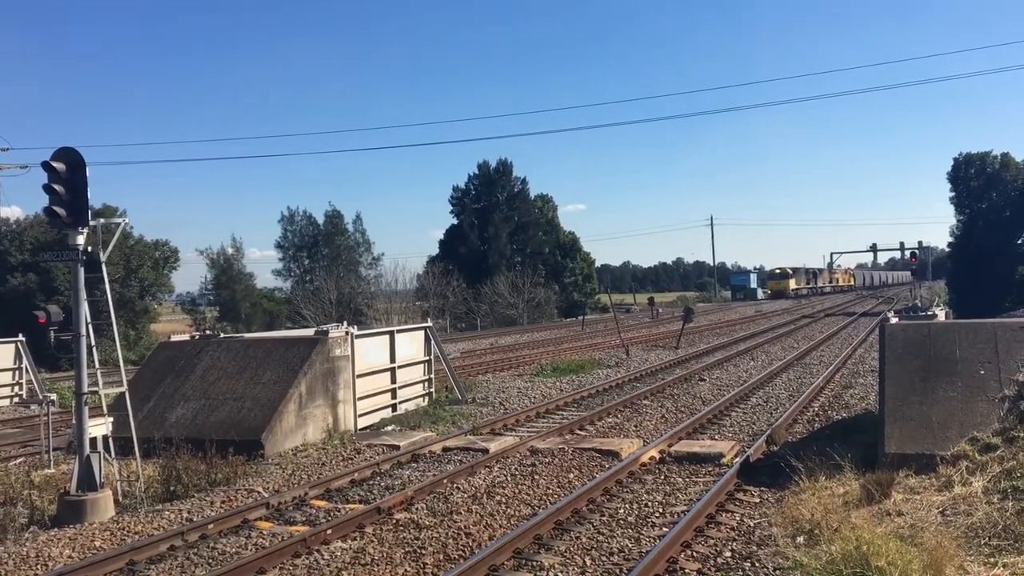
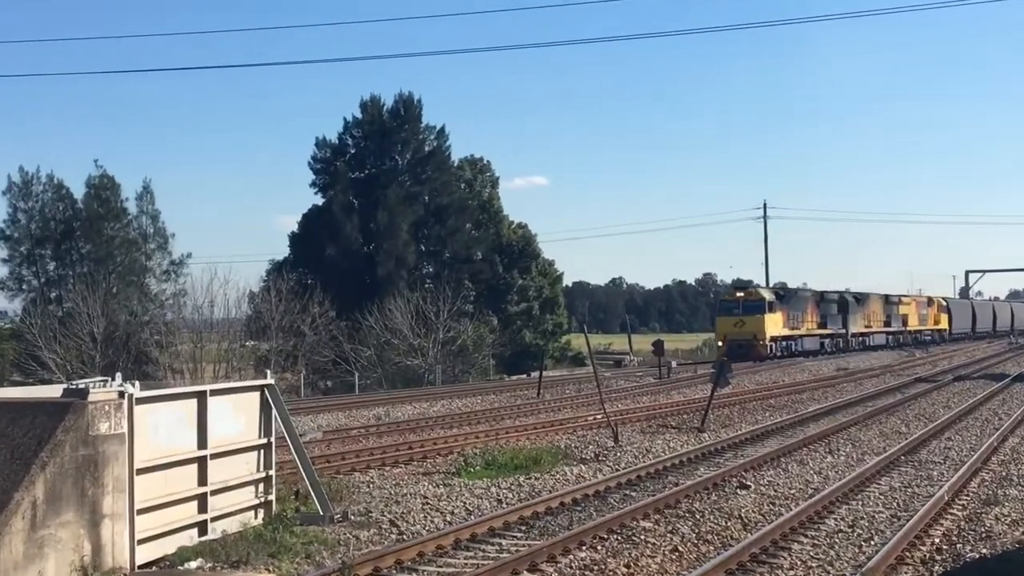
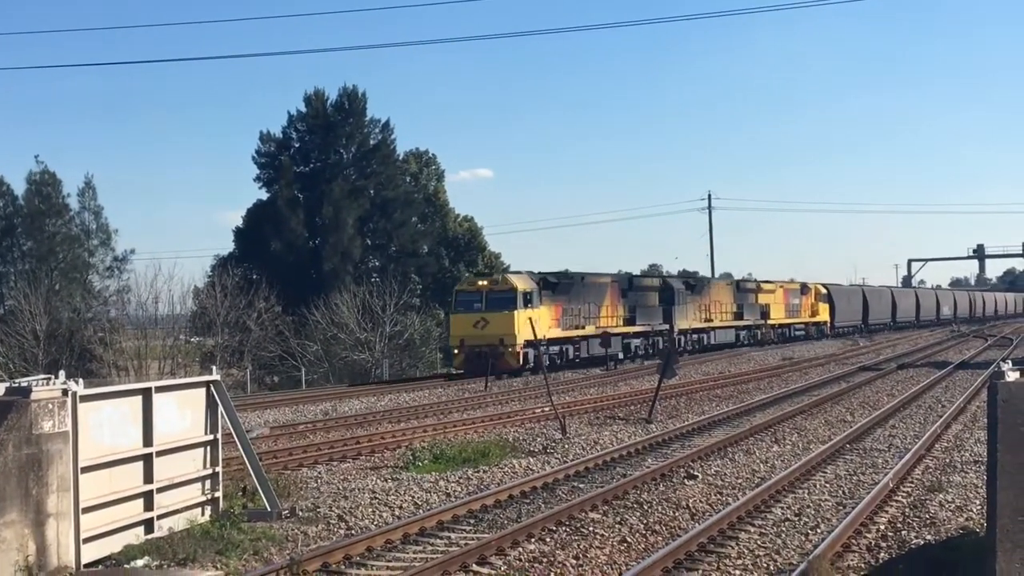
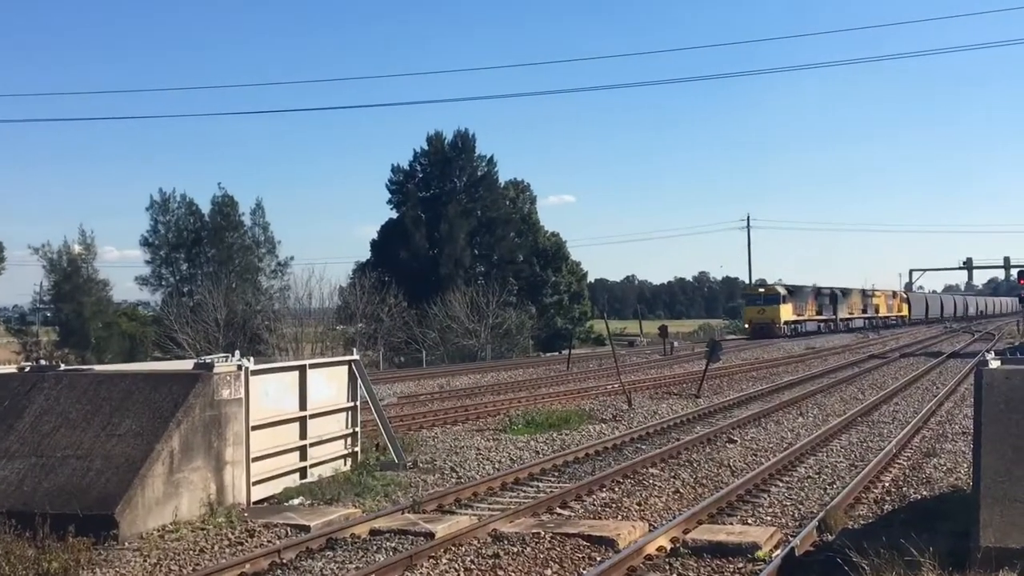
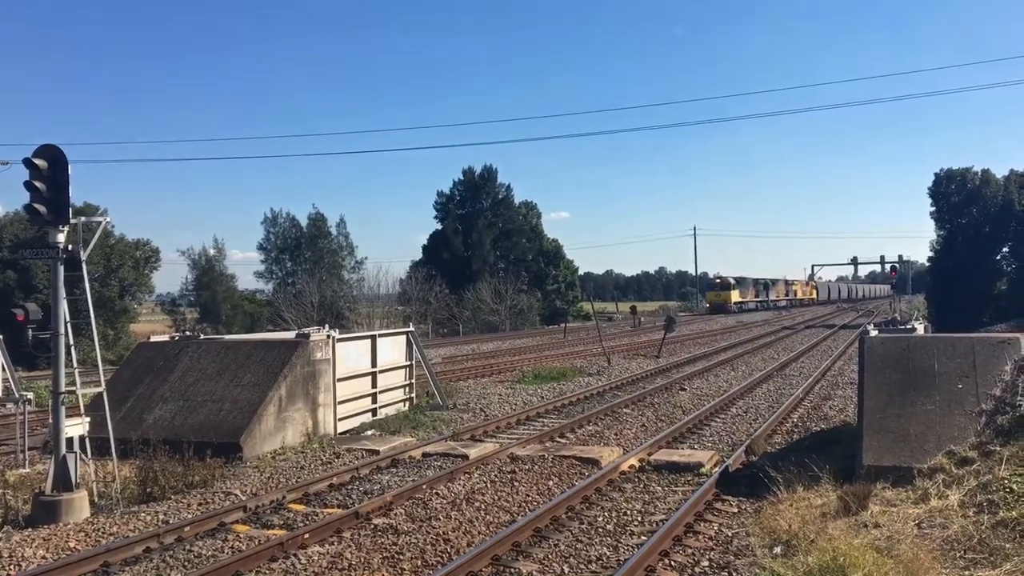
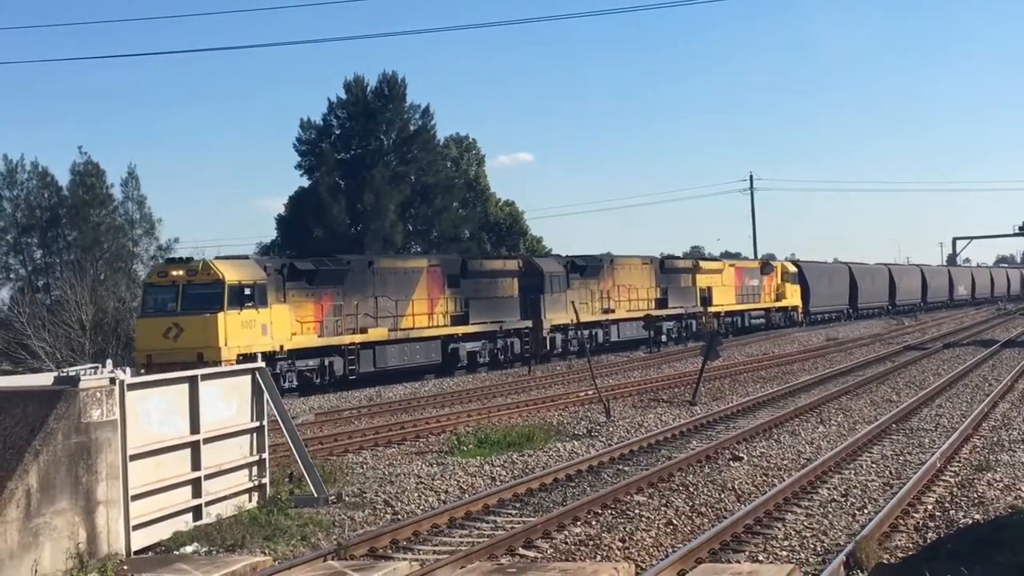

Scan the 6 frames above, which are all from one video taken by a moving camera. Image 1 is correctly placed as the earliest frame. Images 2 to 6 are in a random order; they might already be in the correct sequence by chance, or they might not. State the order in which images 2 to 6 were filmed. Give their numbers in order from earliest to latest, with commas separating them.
5, 4, 2, 3, 6
